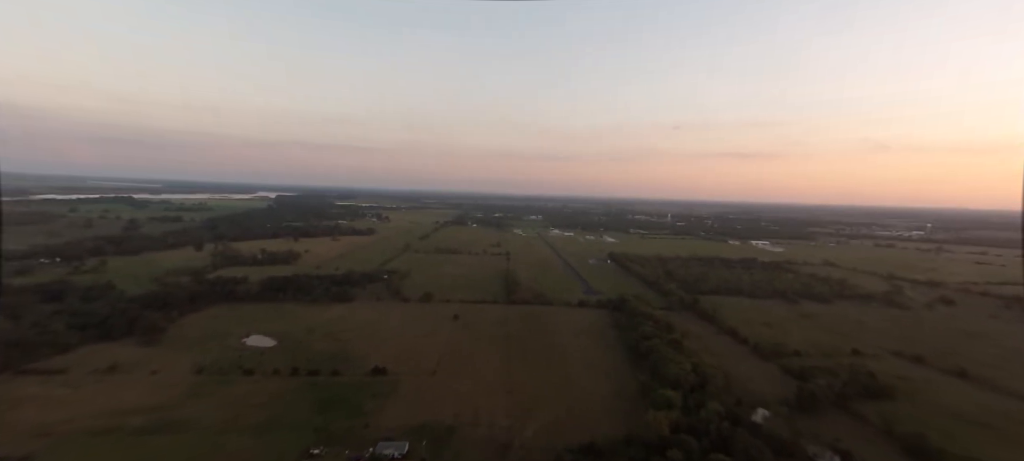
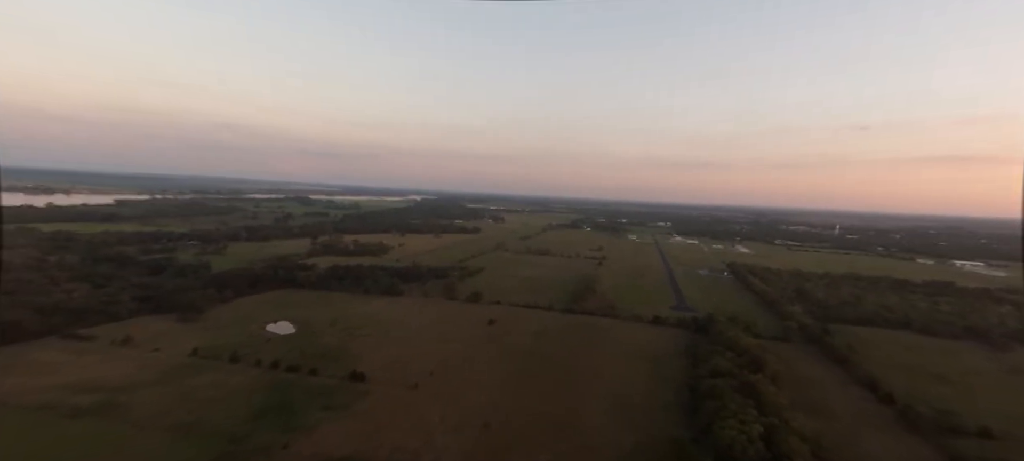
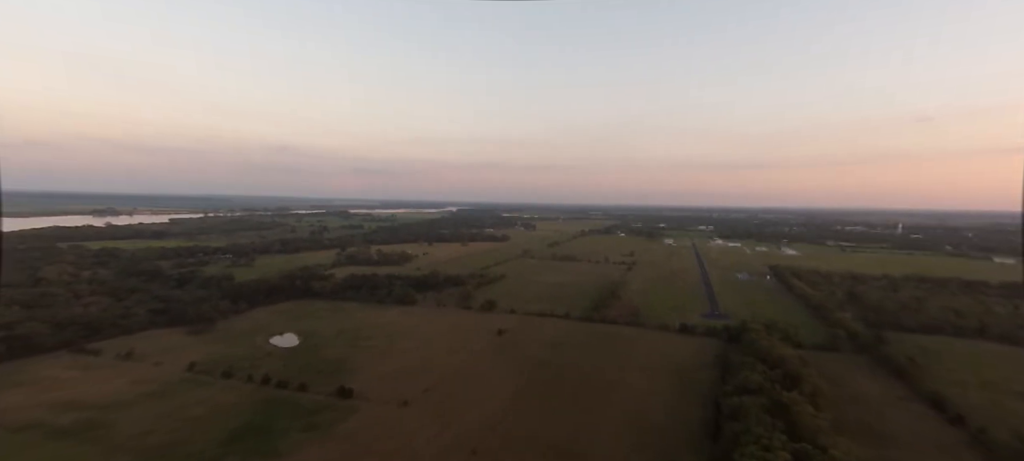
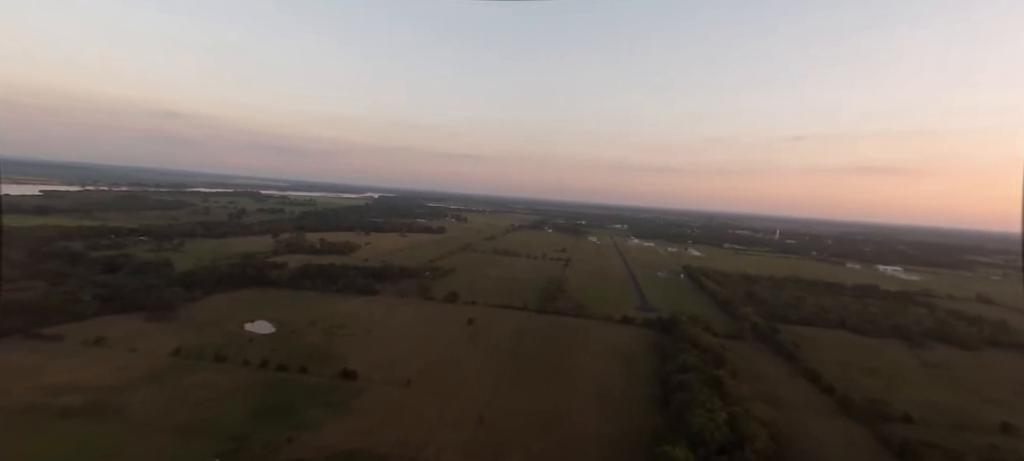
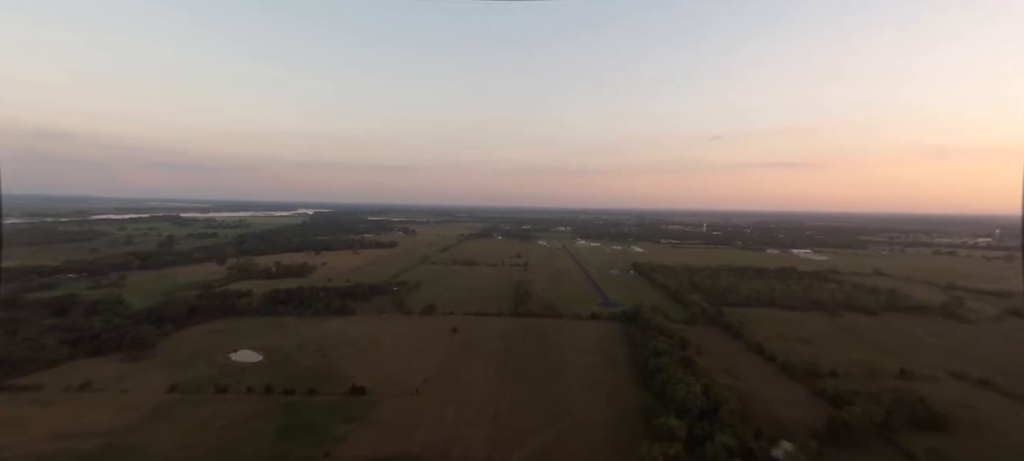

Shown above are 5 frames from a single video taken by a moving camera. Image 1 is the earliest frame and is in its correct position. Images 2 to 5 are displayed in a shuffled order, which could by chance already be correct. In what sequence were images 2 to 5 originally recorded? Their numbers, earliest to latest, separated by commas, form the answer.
5, 4, 2, 3
